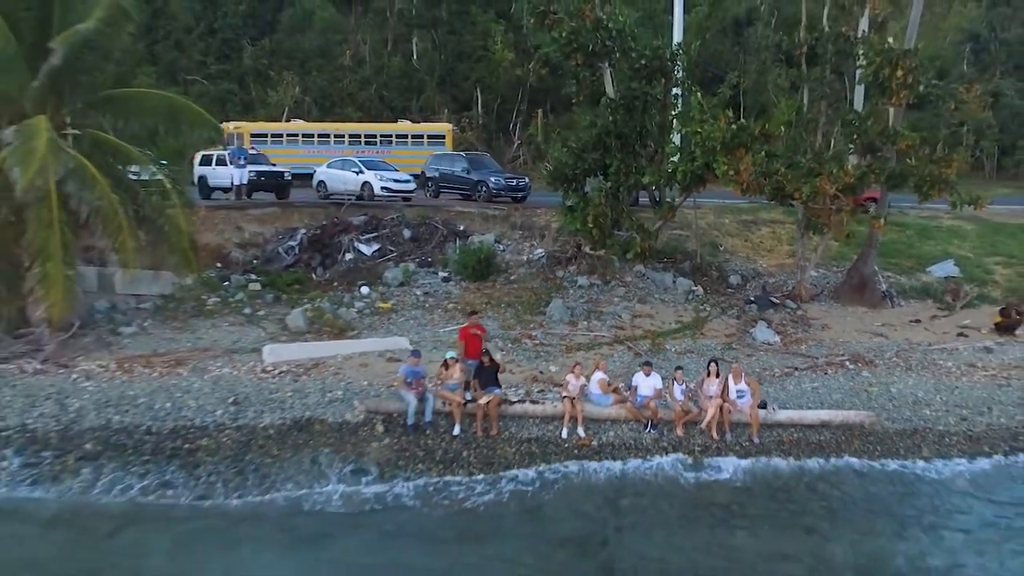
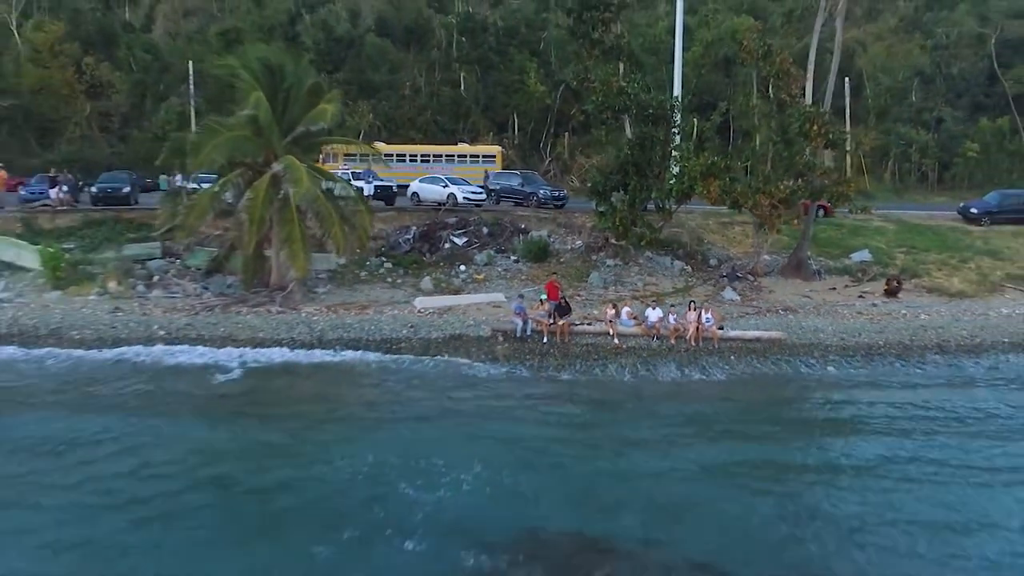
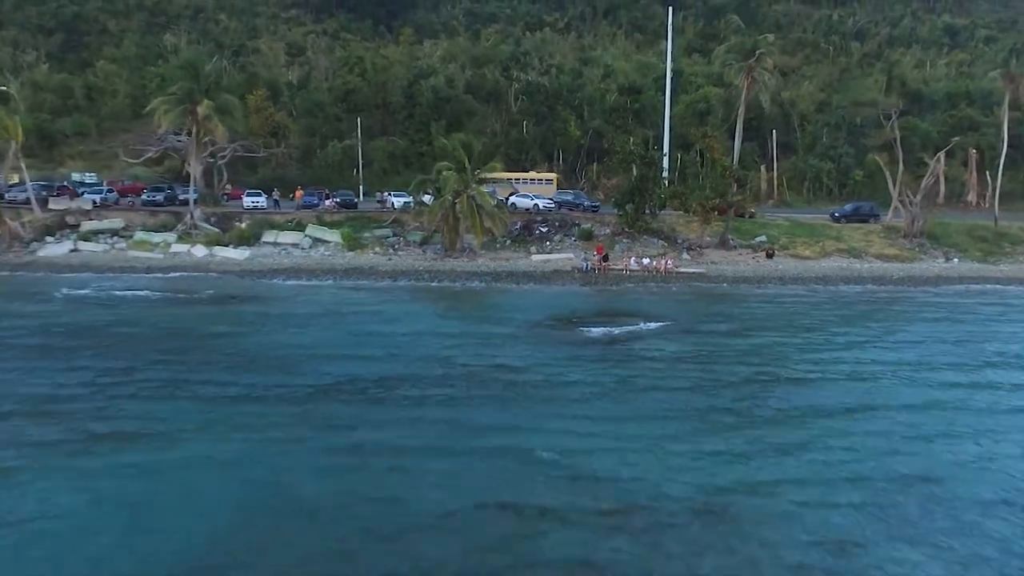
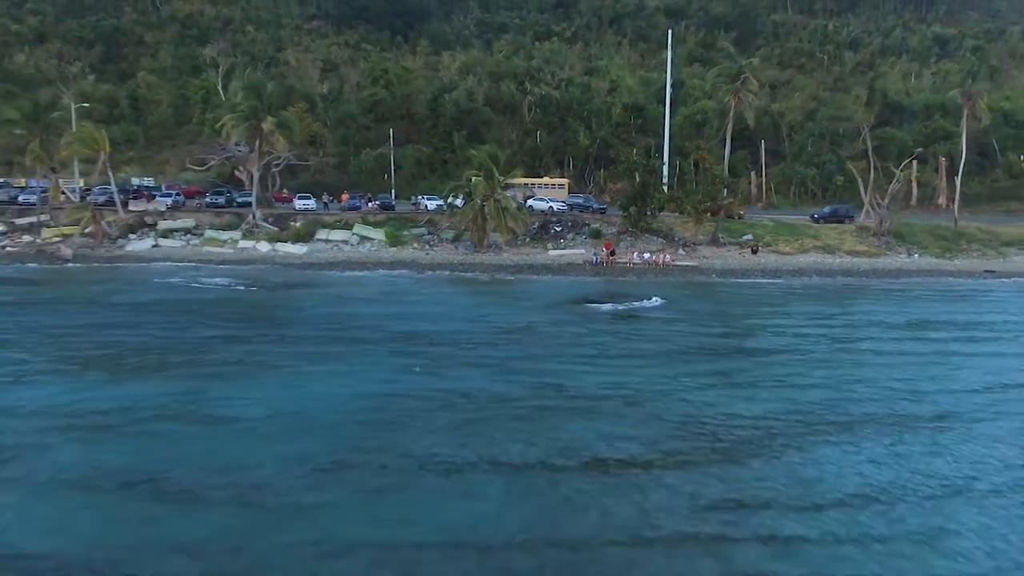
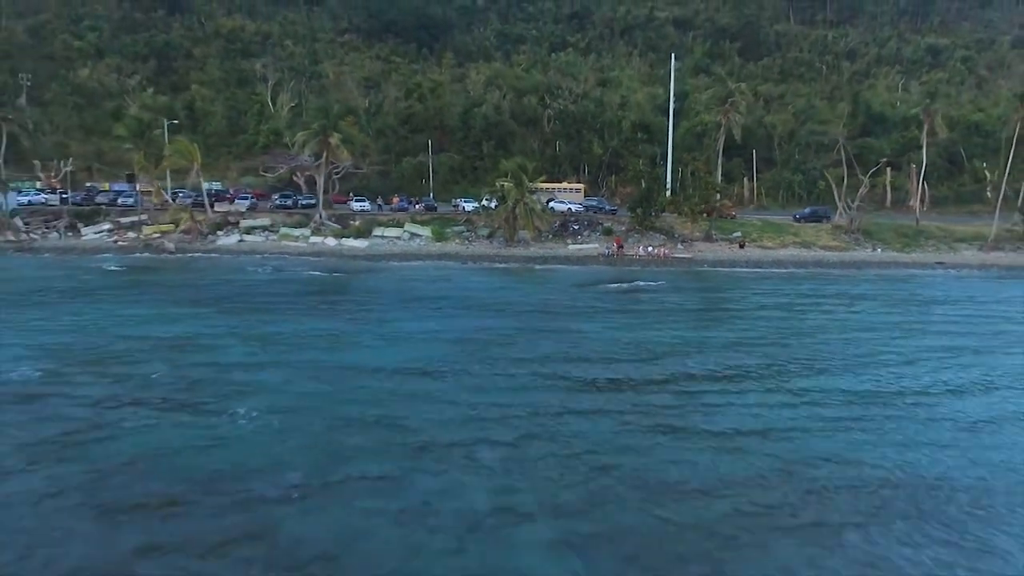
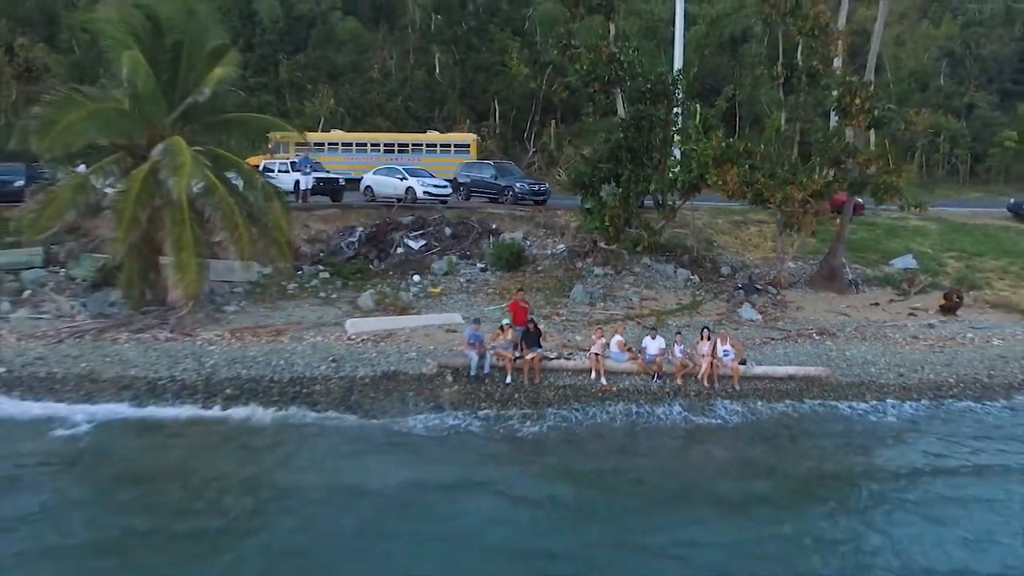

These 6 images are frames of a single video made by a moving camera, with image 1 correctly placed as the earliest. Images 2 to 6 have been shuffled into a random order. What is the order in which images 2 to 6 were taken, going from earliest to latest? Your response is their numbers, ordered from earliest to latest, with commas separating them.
6, 2, 3, 4, 5
